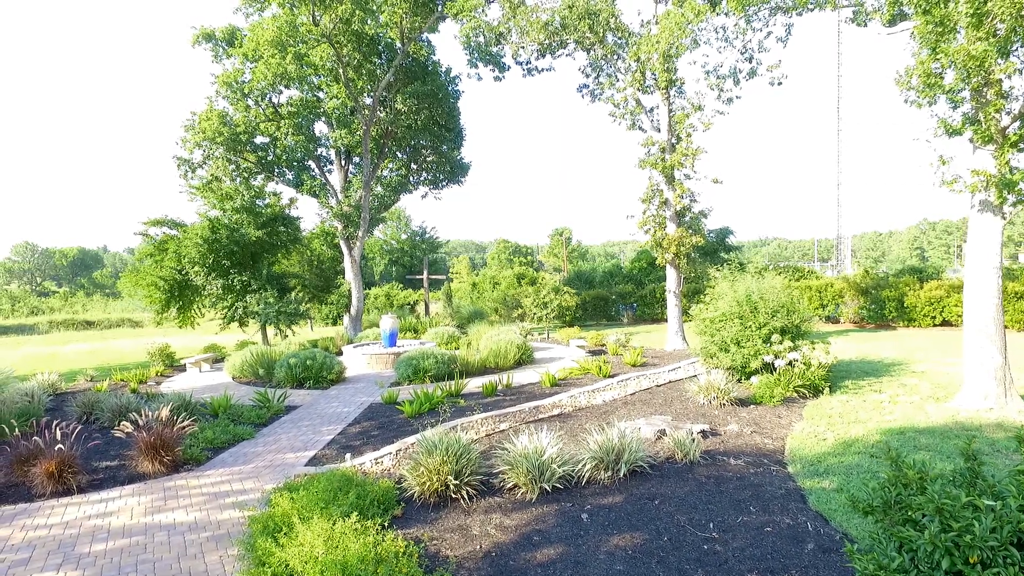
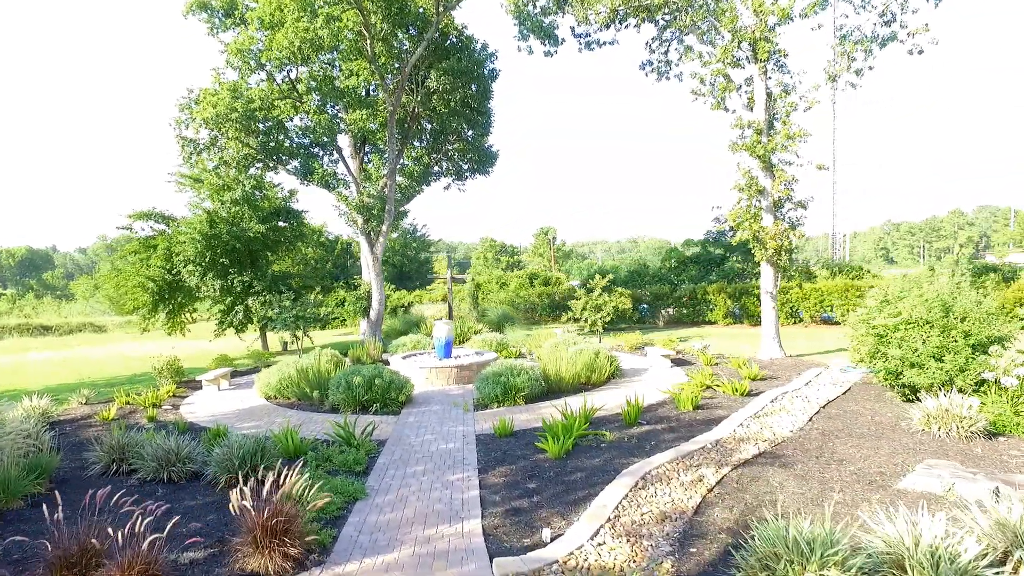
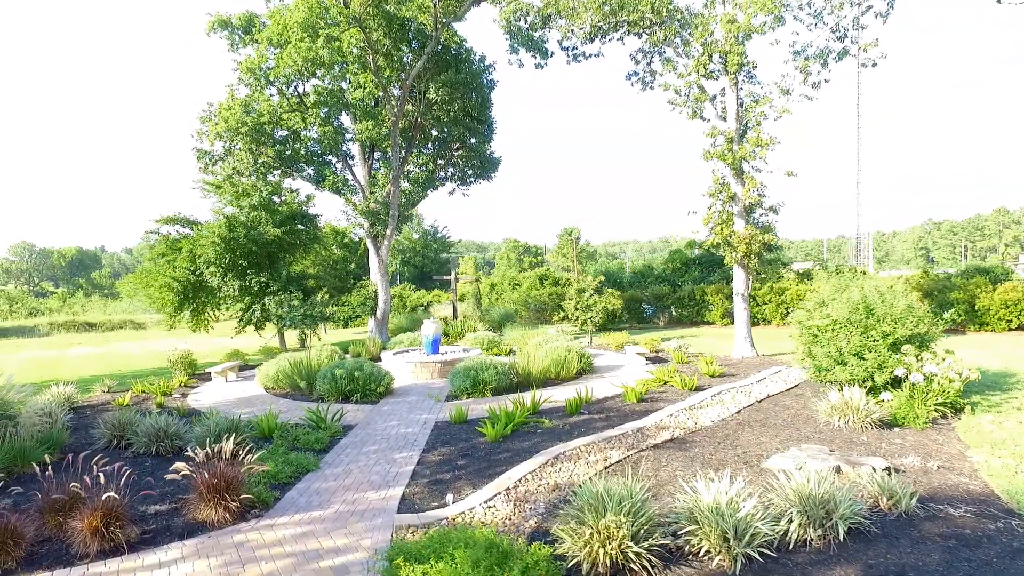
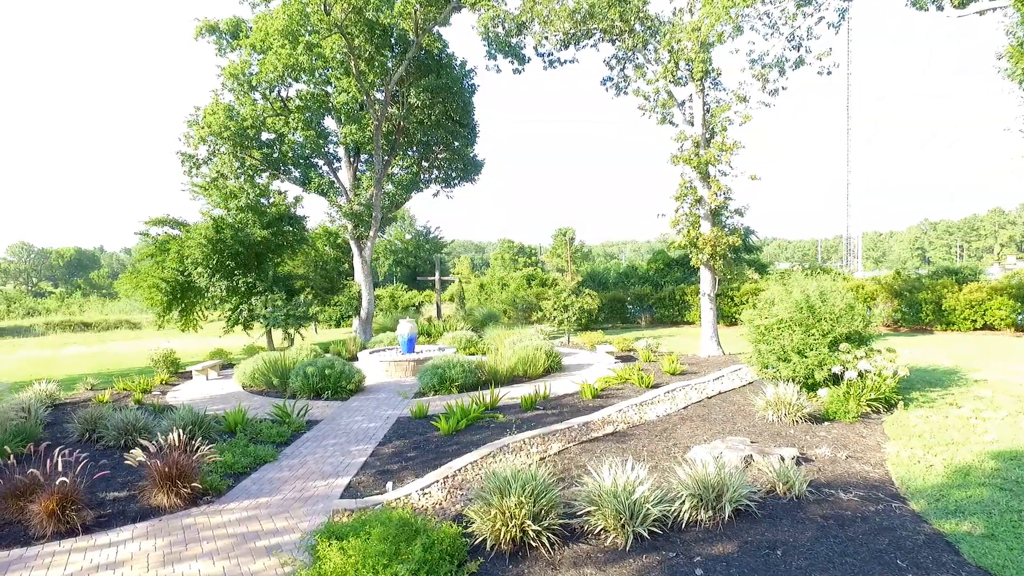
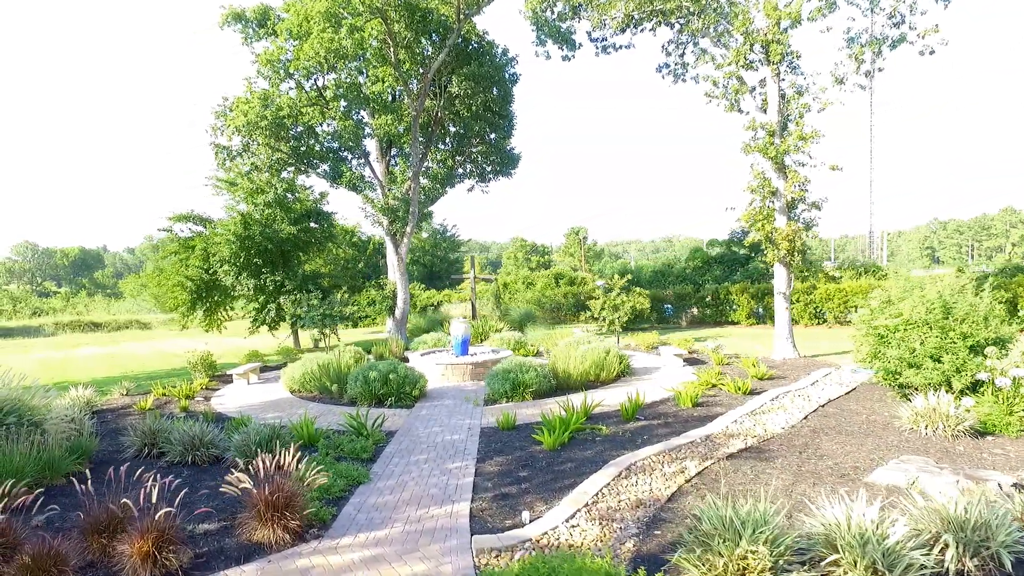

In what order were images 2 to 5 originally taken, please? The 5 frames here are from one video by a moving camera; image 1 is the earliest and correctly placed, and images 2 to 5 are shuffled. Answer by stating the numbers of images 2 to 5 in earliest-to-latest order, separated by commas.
4, 3, 5, 2
